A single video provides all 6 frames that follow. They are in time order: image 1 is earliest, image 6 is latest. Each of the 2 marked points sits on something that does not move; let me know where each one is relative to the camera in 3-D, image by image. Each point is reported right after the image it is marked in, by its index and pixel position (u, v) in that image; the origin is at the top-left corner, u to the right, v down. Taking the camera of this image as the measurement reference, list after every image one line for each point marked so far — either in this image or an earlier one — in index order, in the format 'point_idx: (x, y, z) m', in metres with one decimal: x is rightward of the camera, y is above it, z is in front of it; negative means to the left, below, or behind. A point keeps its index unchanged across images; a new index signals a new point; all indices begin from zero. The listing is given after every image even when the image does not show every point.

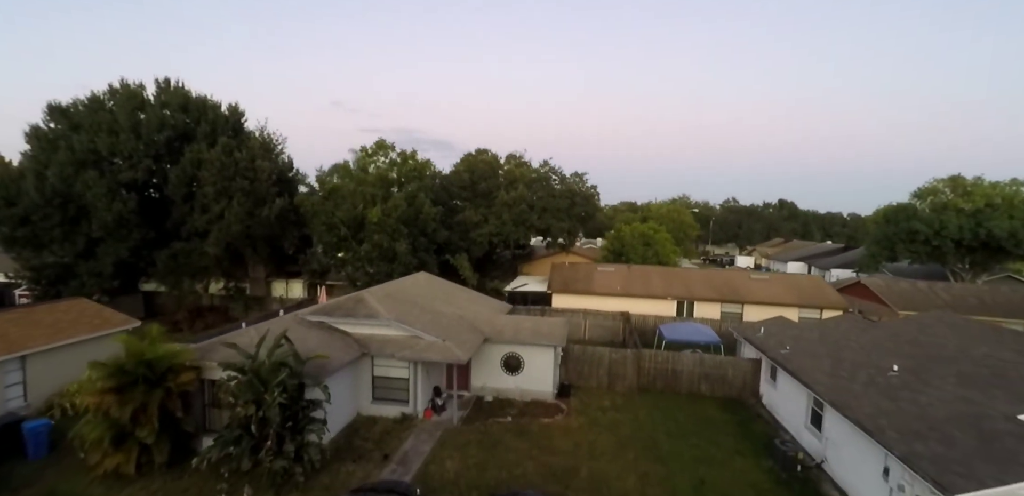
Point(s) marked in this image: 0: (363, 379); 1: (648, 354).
0: (-4.5, -3.9, +15.4) m
1: (+5.0, -3.8, +18.4) m
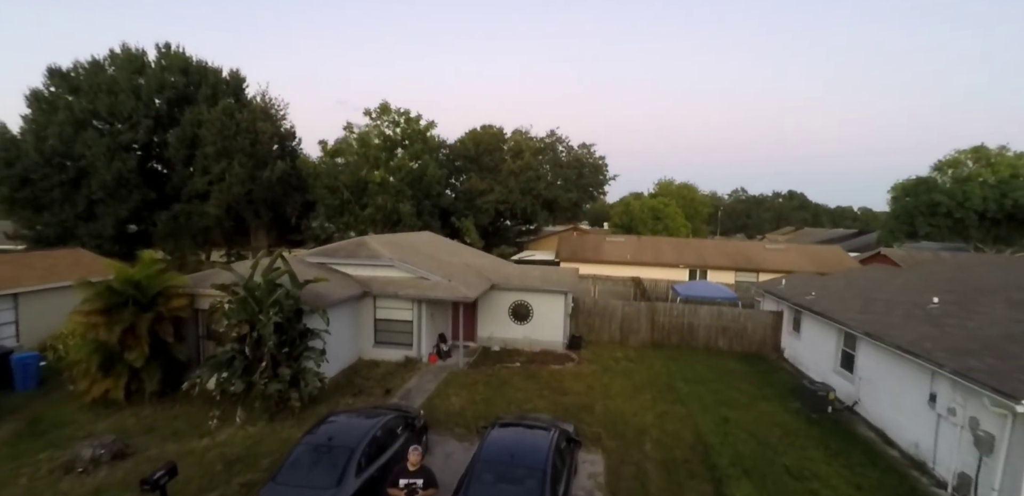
0: (-4.3, -2.1, +14.7) m
1: (+5.3, -2.1, +17.6) m
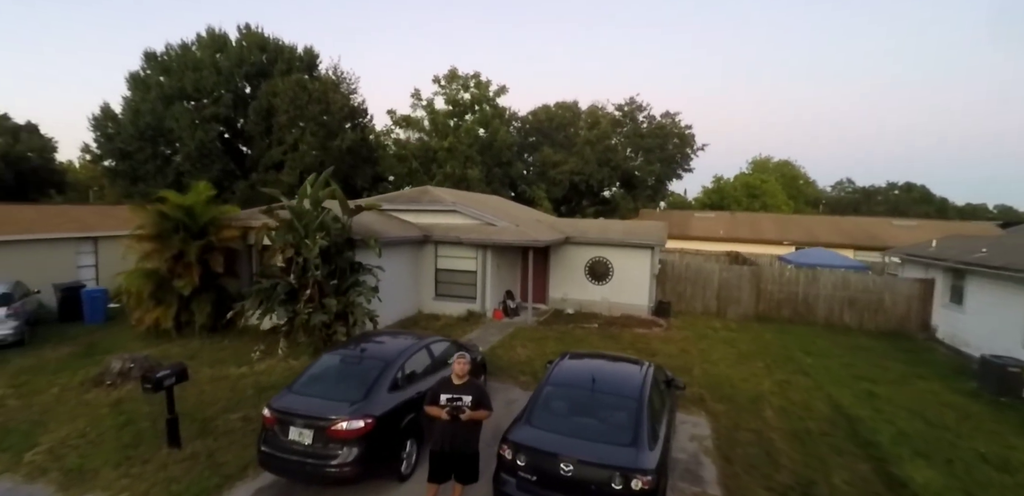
0: (-2.3, -0.6, +13.4) m
1: (+7.6, -0.7, +14.9) m
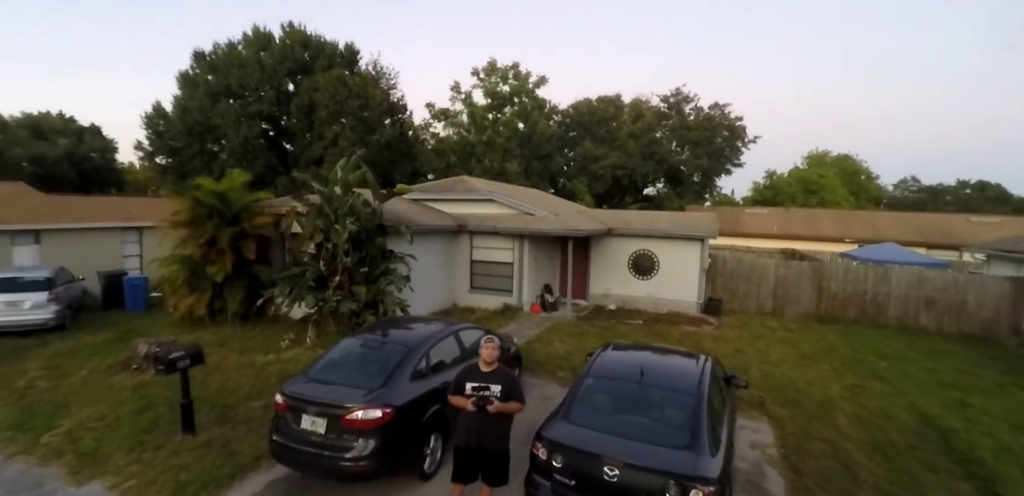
0: (-1.3, -0.3, +12.9) m
1: (+8.6, -0.6, +13.6) m
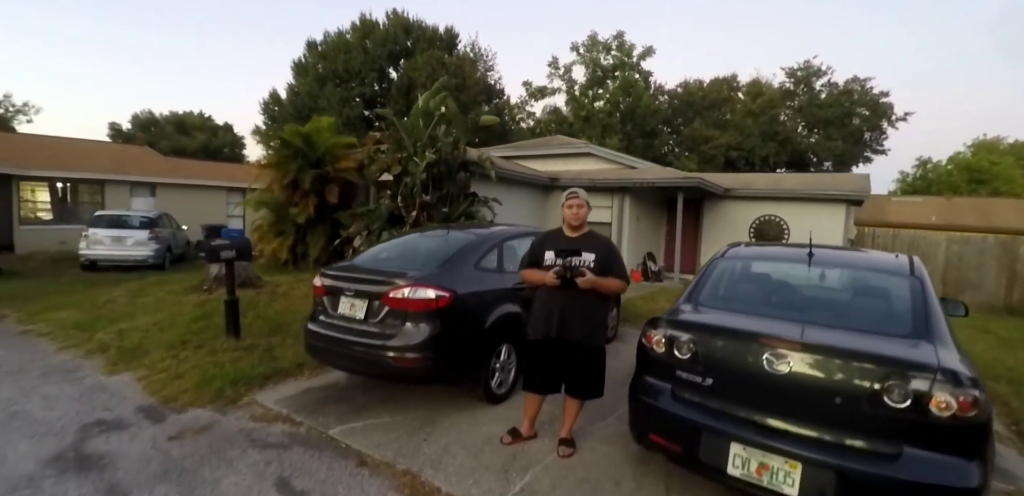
0: (+0.9, +0.6, +11.6) m
1: (+10.8, 0.0, +10.6) m
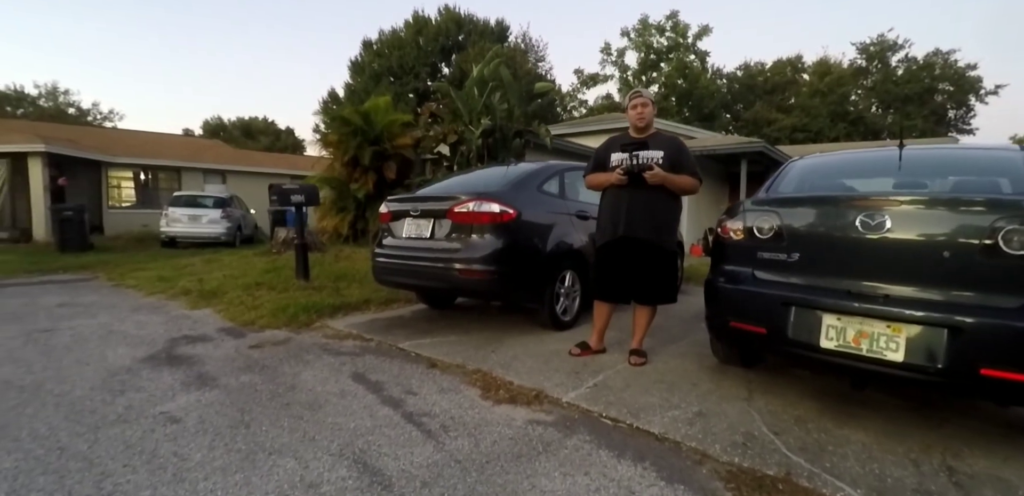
0: (+2.1, +1.2, +11.5) m
1: (+11.9, +0.6, +9.4) m
